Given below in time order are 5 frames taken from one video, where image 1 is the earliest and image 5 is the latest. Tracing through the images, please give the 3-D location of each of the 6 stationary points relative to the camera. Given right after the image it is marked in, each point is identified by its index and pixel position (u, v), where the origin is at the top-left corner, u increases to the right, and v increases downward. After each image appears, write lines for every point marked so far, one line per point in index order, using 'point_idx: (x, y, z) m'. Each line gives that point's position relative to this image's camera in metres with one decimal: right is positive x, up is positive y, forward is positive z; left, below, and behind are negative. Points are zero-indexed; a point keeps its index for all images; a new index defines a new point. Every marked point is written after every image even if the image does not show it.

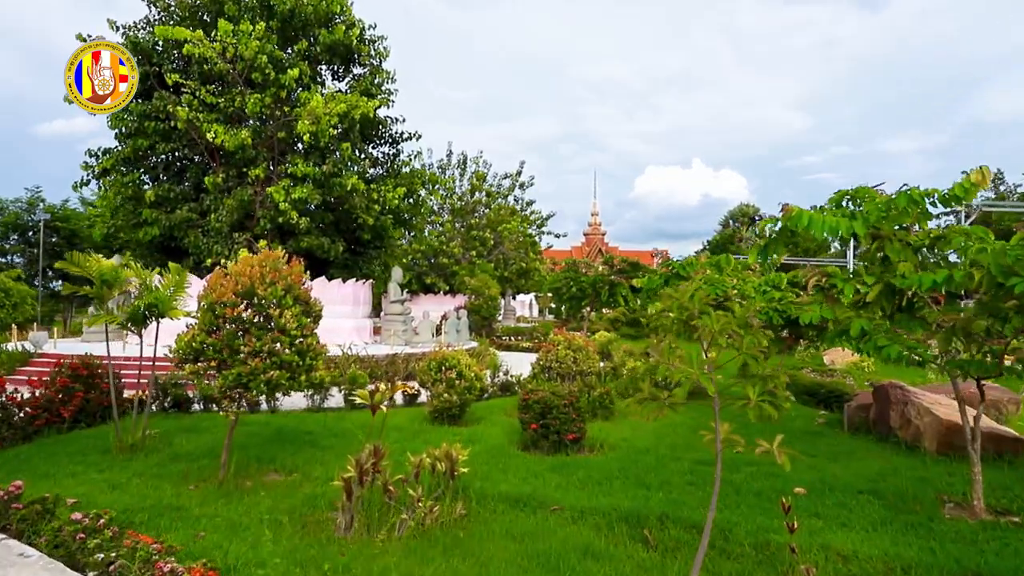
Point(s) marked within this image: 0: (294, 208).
0: (-5.9, +2.2, +14.7) m
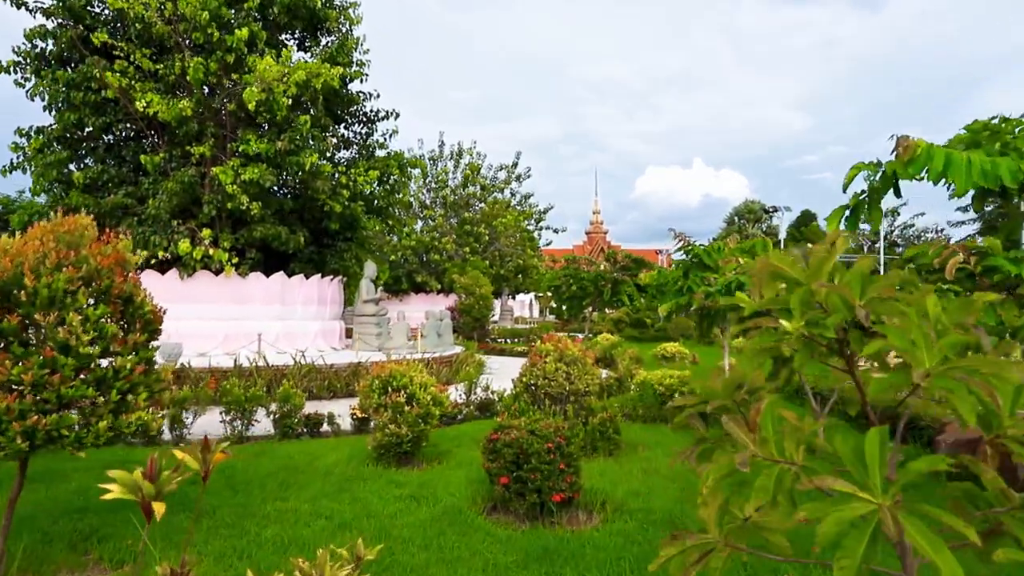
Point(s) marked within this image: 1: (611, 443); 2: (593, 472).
0: (-6.2, +2.2, +12.6) m
1: (+1.2, -1.9, +6.7) m
2: (+0.8, -1.9, +5.8) m
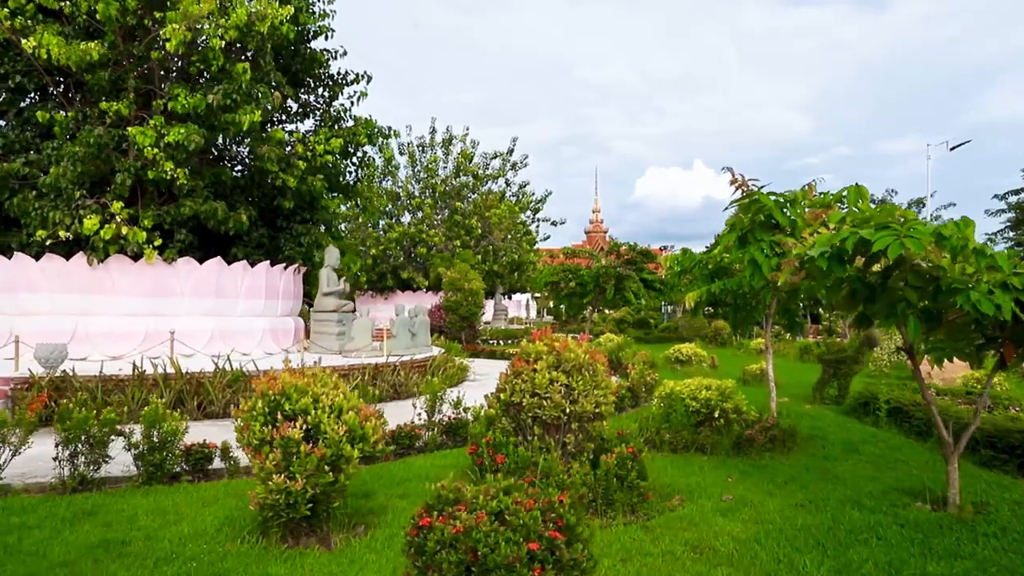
0: (-6.4, +2.5, +10.3) m
1: (+1.0, -1.6, +4.4) m
2: (+0.6, -1.7, +3.4) m
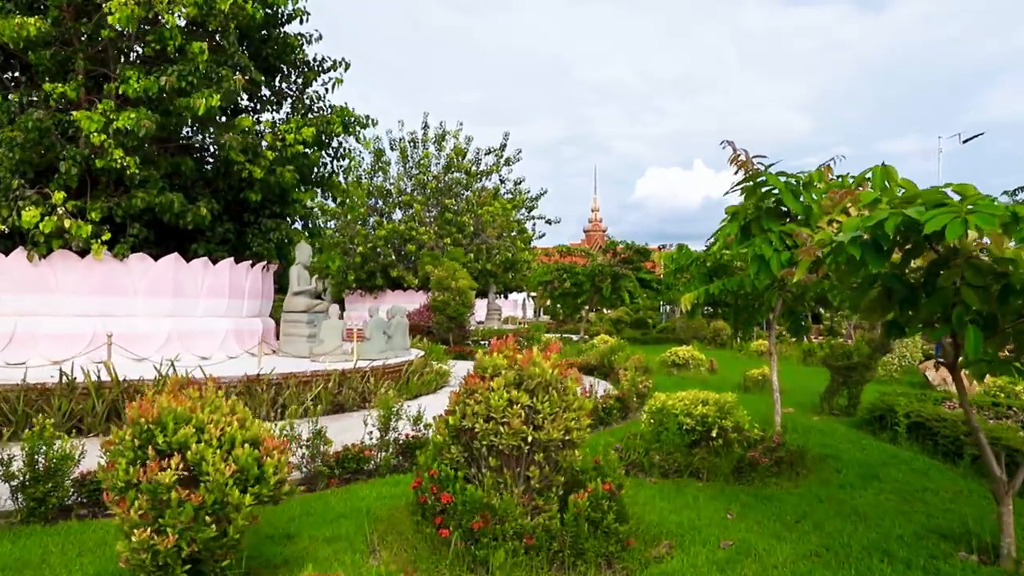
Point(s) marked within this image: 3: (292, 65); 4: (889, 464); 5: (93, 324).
0: (-6.8, +2.5, +9.4) m
1: (+0.6, -1.6, +3.5) m
2: (+0.3, -1.7, +2.6) m
3: (-5.0, +5.0, +12.4) m
4: (+3.8, -1.8, +5.5) m
5: (-7.3, -0.6, +9.5) m
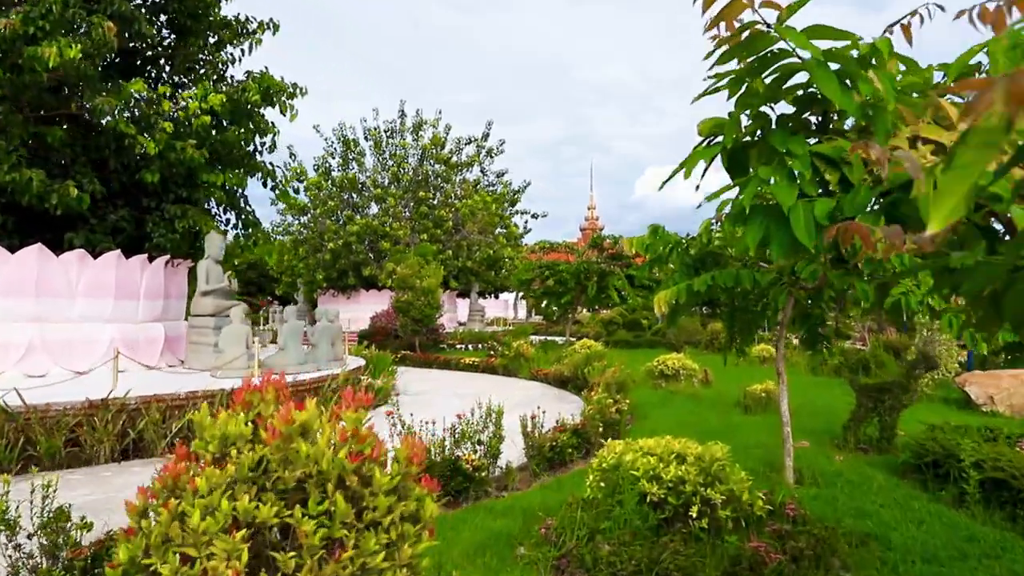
0: (-7.6, +2.5, +7.4) m
1: (-0.2, -1.6, +1.6) m
2: (-0.6, -1.6, +0.6) m
3: (-5.8, +5.1, +10.4) m
4: (+2.9, -1.7, +3.5) m
5: (-8.1, -0.6, +7.5) m
